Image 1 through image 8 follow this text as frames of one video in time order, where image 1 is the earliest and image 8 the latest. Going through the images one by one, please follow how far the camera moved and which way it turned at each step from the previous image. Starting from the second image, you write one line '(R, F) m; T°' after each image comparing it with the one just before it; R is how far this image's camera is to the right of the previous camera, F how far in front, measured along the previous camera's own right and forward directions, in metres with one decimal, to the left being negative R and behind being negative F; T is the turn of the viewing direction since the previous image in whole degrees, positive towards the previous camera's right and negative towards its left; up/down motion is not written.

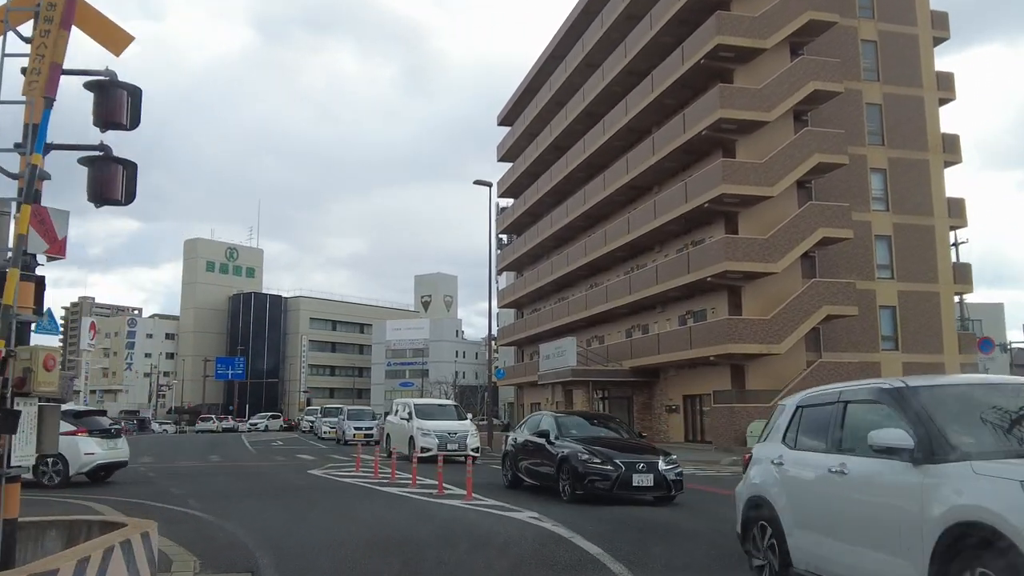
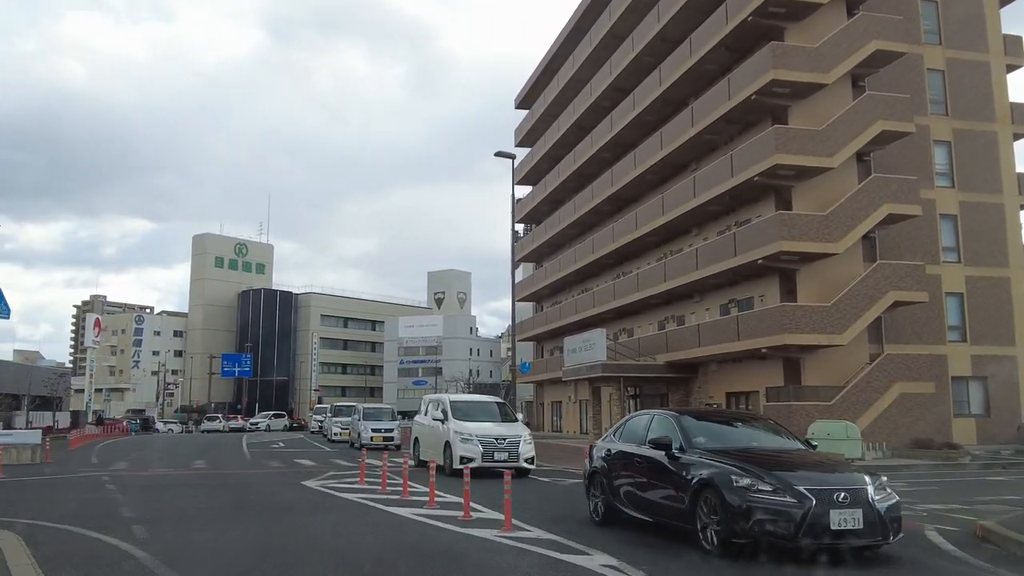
(-0.4, +3.2) m; -1°
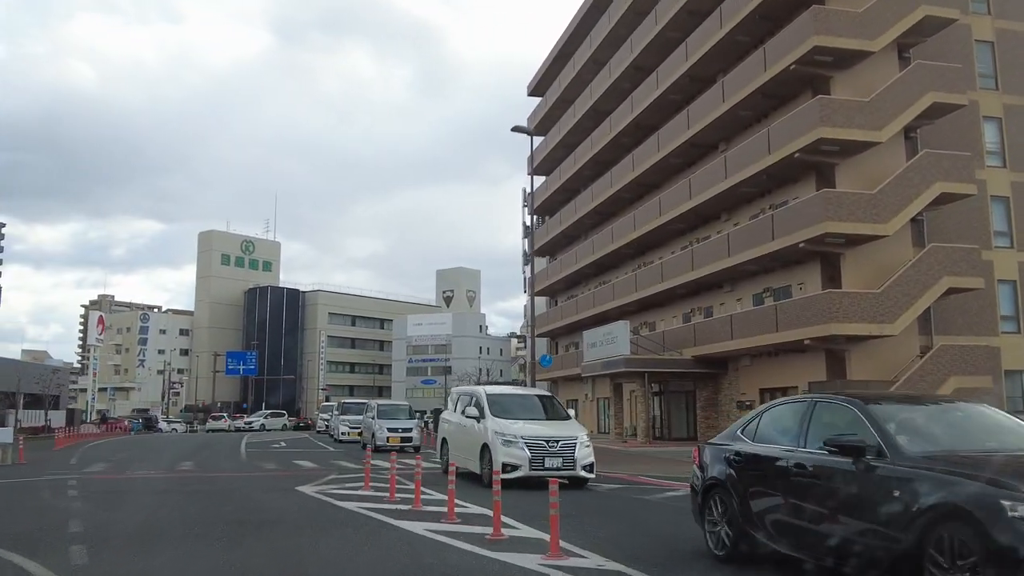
(-0.3, +2.1) m; 0°
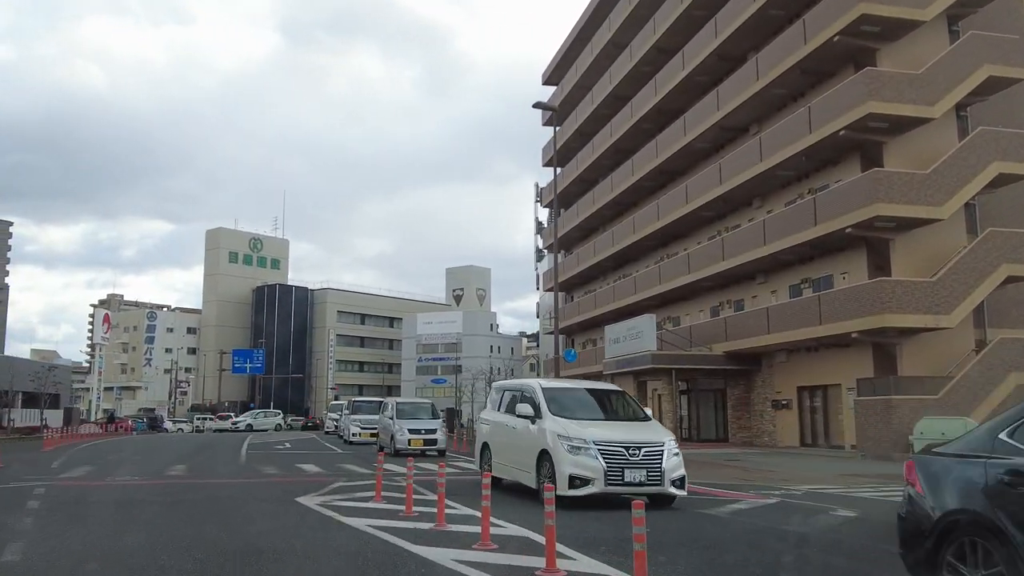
(-0.3, +1.8) m; -1°
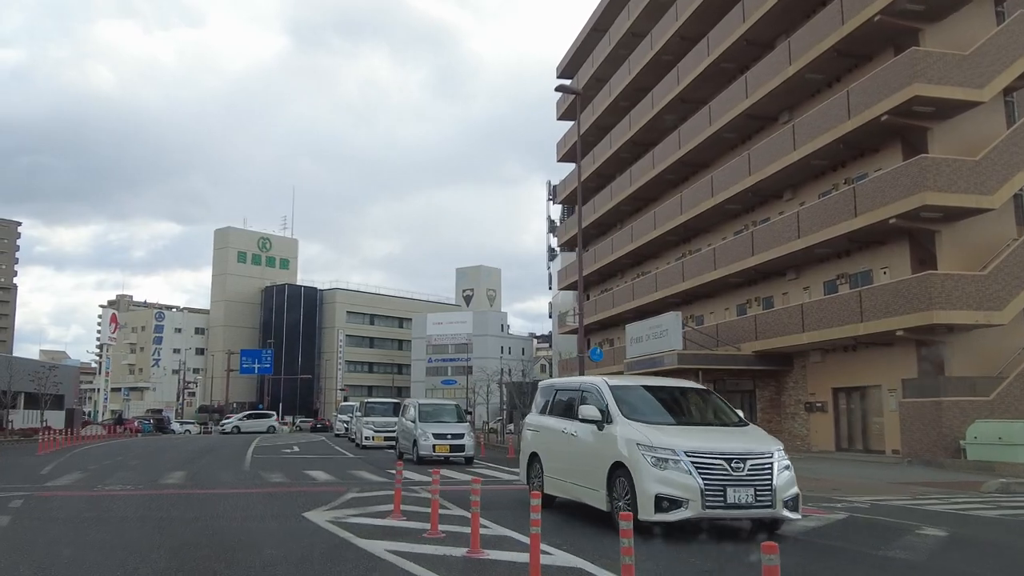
(-0.3, +1.3) m; -1°
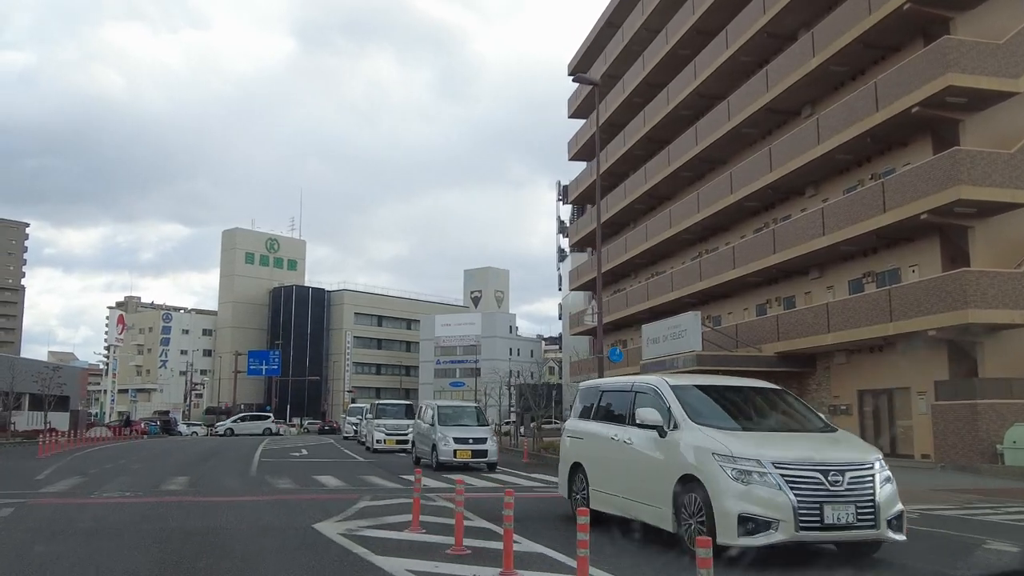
(-0.2, +0.8) m; 0°
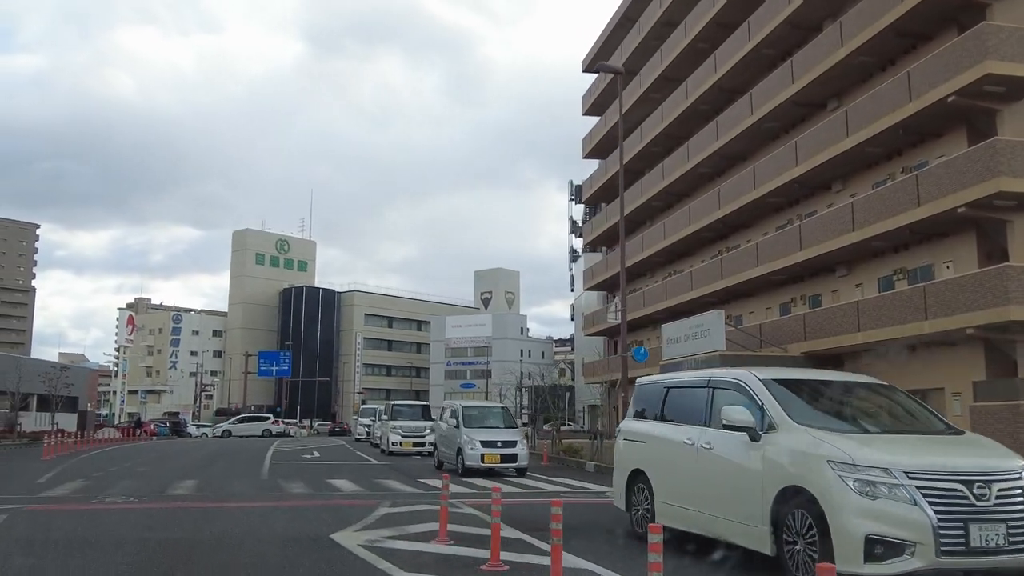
(-0.2, +0.7) m; -1°
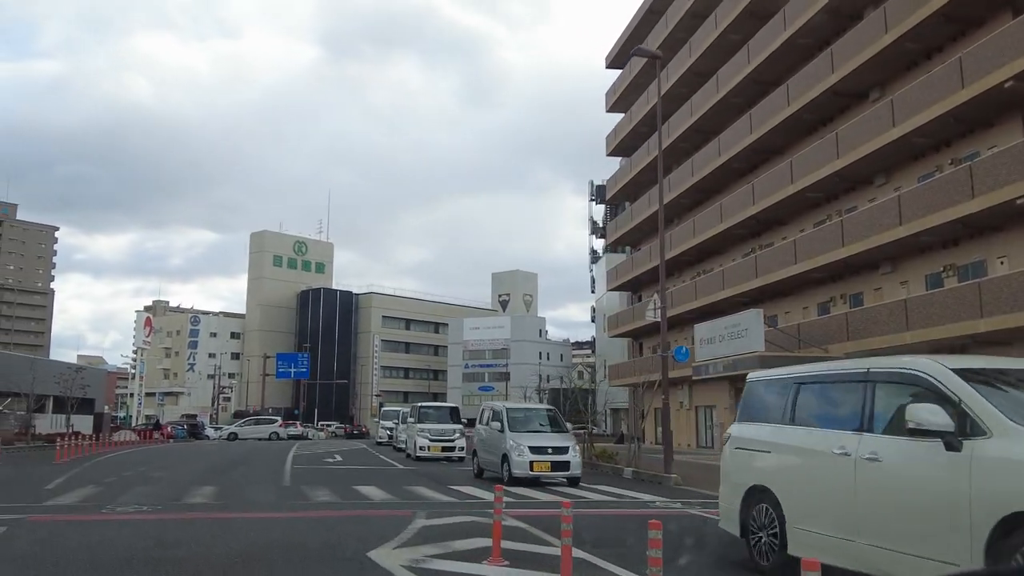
(-0.3, +1.0) m; -1°
